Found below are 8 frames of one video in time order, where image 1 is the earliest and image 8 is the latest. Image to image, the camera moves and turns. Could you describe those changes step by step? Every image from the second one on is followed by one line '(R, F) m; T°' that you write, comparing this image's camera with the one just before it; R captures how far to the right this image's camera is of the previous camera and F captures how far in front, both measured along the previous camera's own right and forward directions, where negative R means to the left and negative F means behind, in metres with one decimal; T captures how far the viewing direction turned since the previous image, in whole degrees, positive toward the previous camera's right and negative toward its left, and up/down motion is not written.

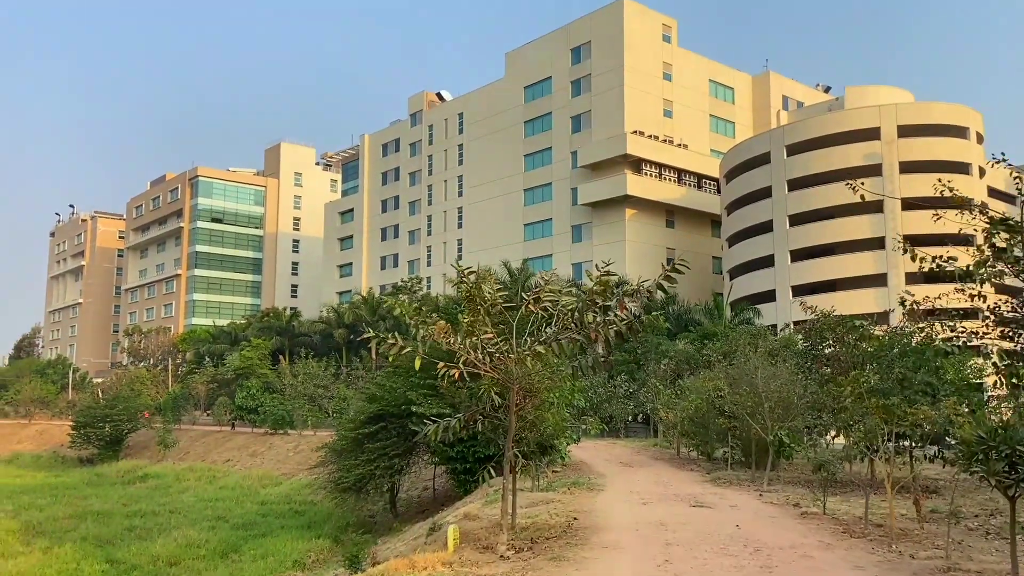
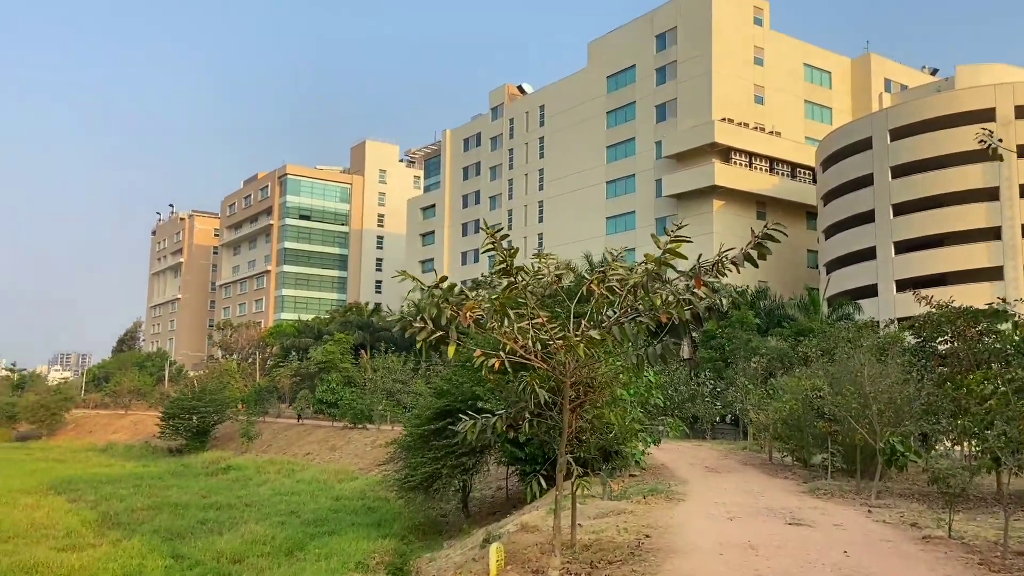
(+0.2, +1.1) m; -6°
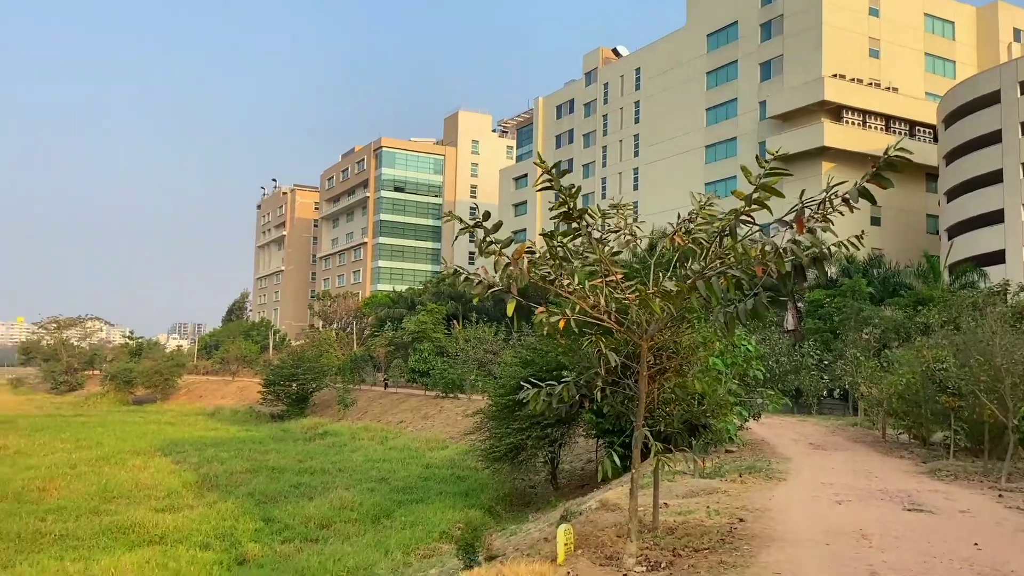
(+0.2, +0.7) m; -7°
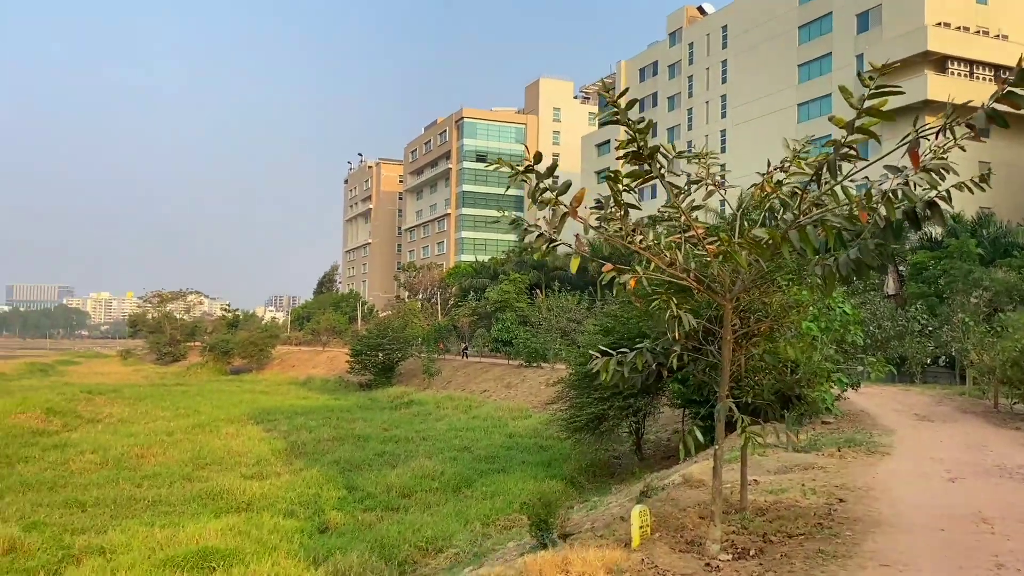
(+0.1, +0.5) m; -6°
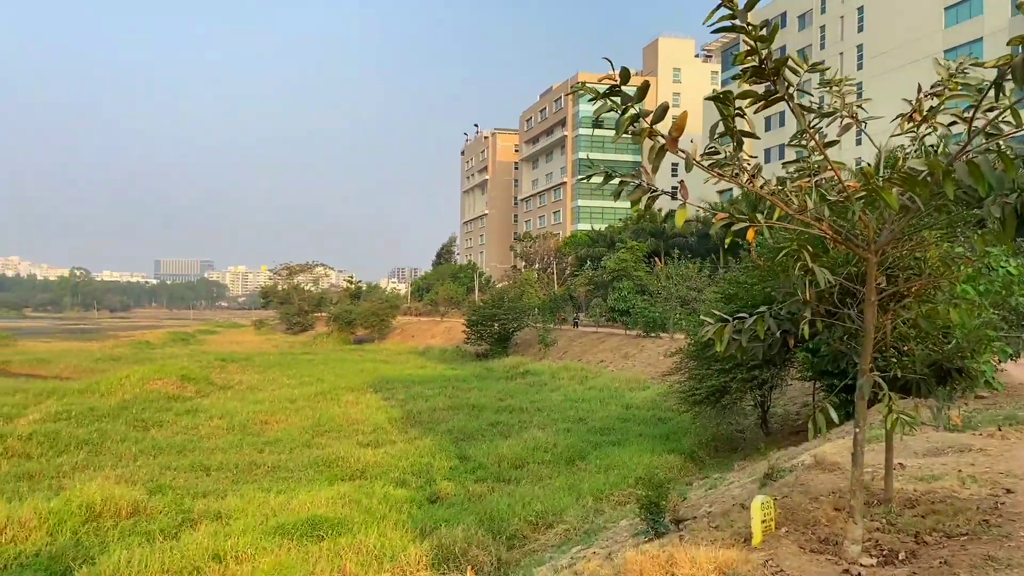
(+0.1, +0.6) m; -9°
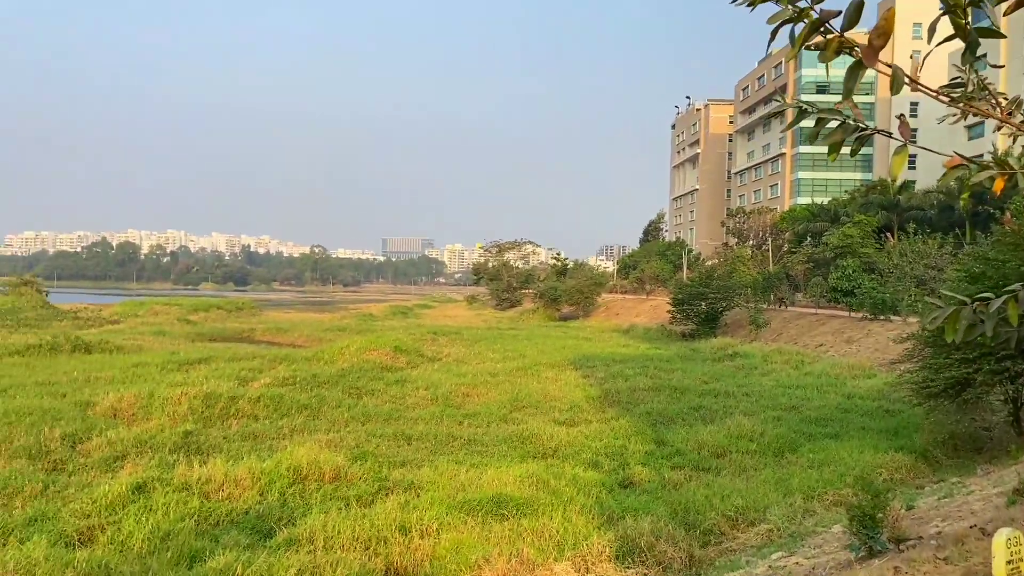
(+0.2, +0.5) m; -15°
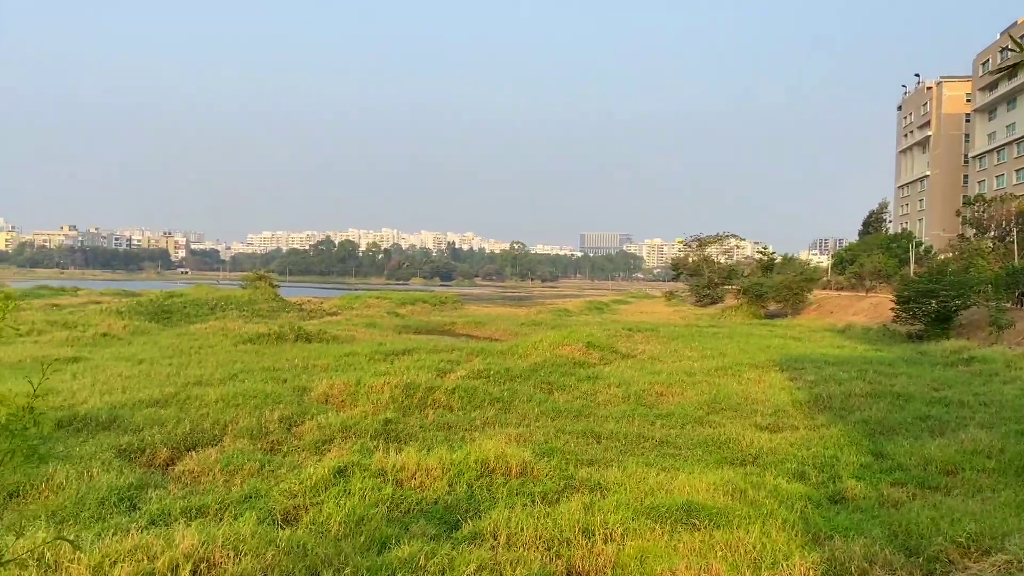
(+0.1, +0.3) m; -14°
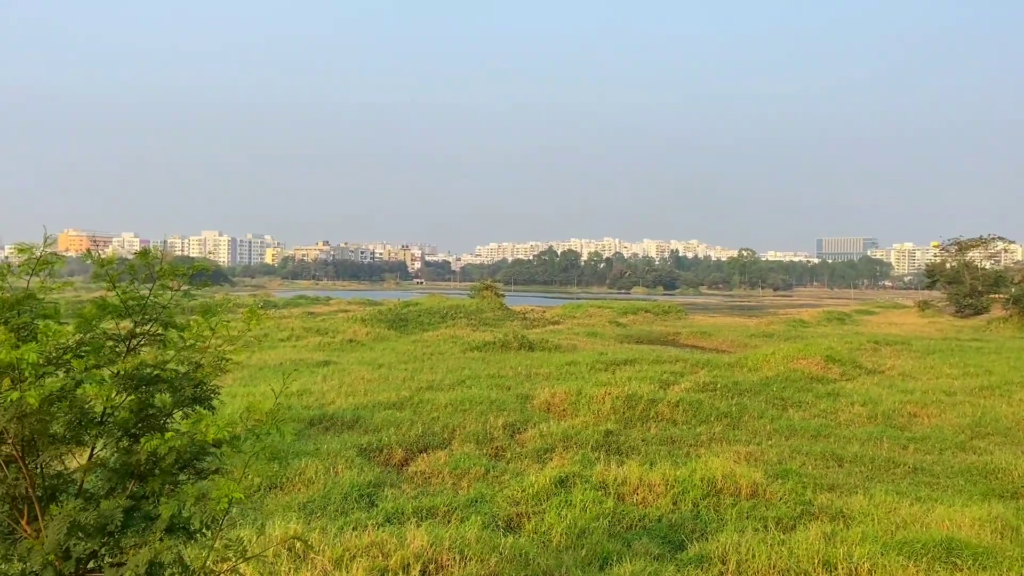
(0.0, +0.2) m; -16°
